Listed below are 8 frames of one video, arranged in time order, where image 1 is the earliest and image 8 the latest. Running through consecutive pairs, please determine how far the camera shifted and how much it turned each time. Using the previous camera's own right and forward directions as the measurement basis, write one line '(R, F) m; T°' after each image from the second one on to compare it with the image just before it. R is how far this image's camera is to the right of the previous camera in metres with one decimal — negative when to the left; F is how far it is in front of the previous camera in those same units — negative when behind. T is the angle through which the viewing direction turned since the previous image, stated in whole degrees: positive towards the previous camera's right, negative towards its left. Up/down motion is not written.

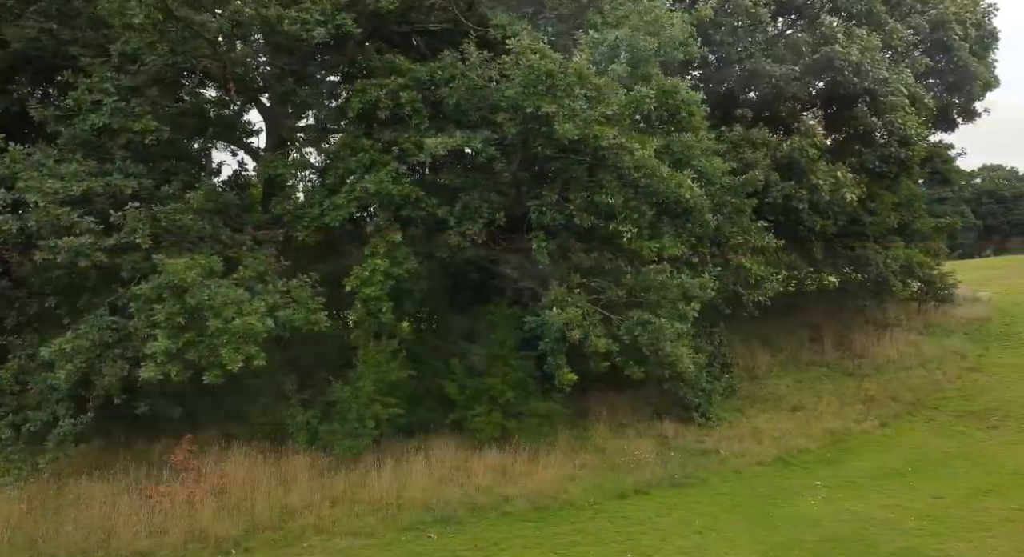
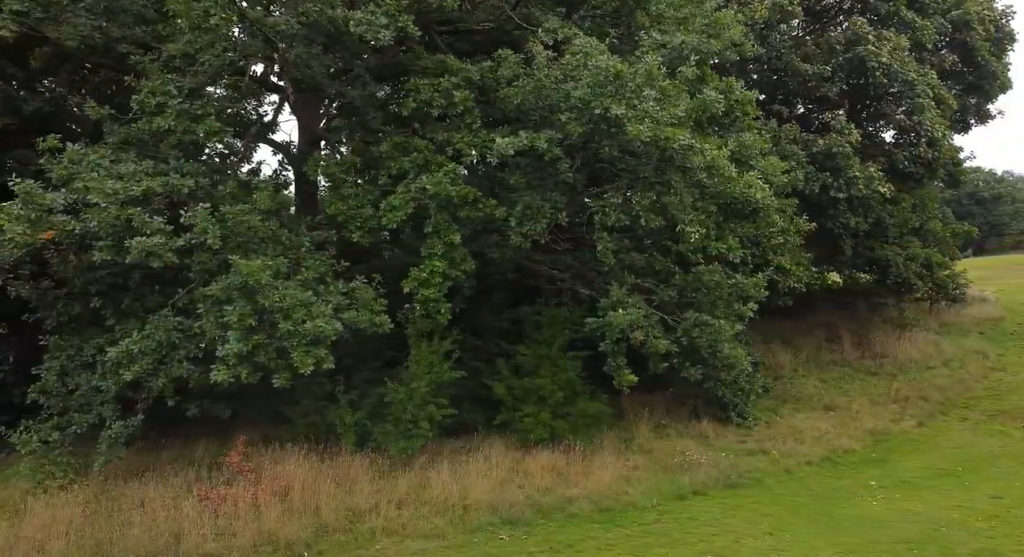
(-0.7, 0.0) m; +1°
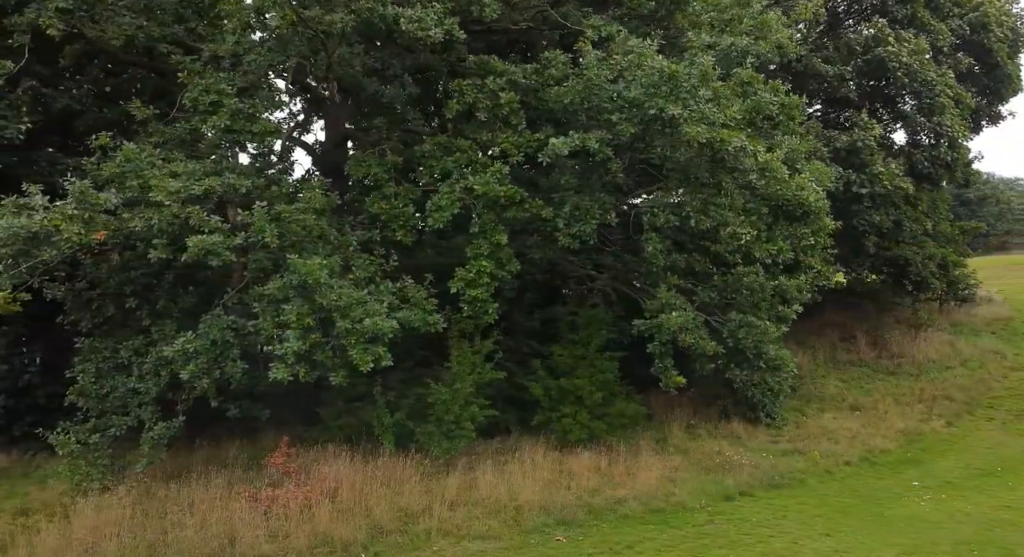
(-0.6, 0.0) m; 0°
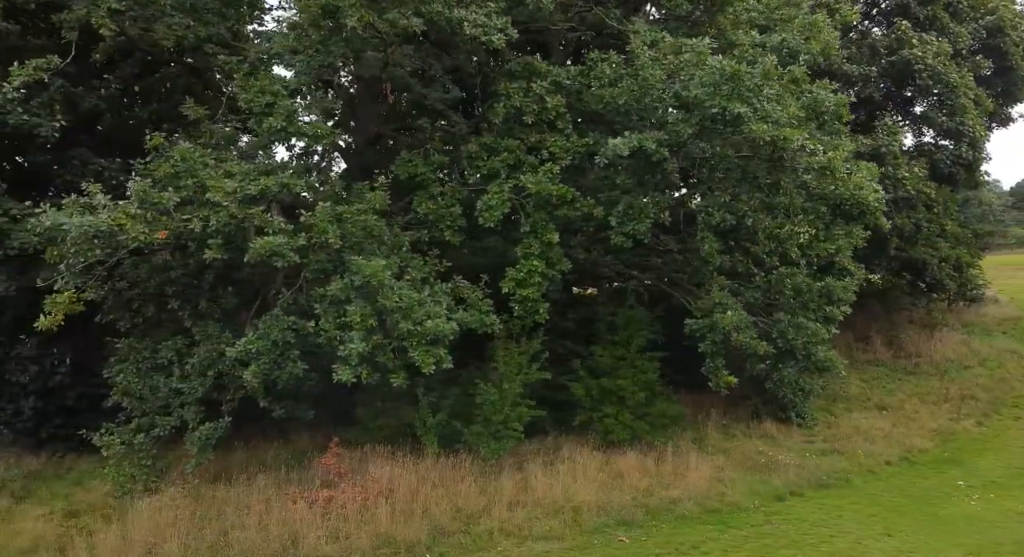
(-0.7, 0.0) m; +1°
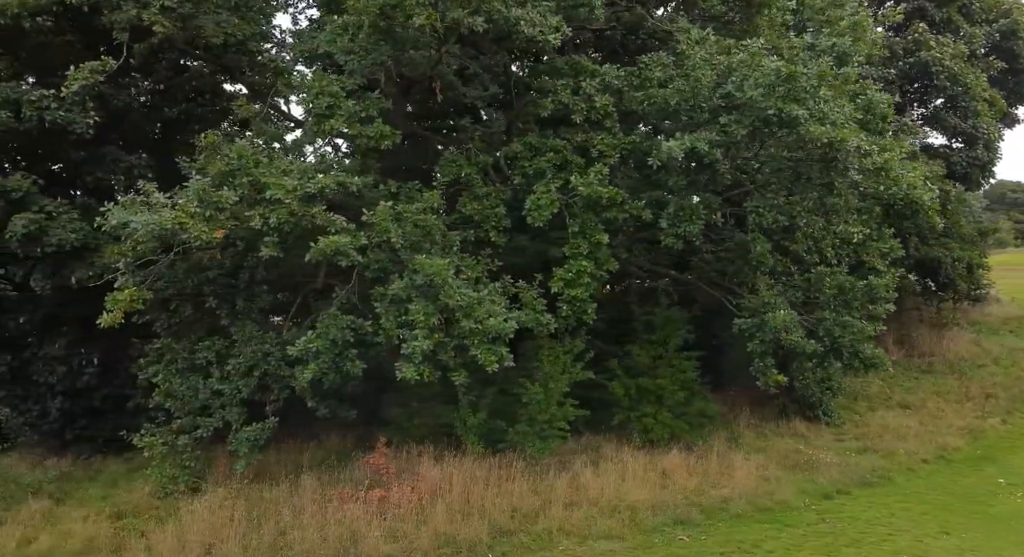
(-0.7, 0.0) m; +1°
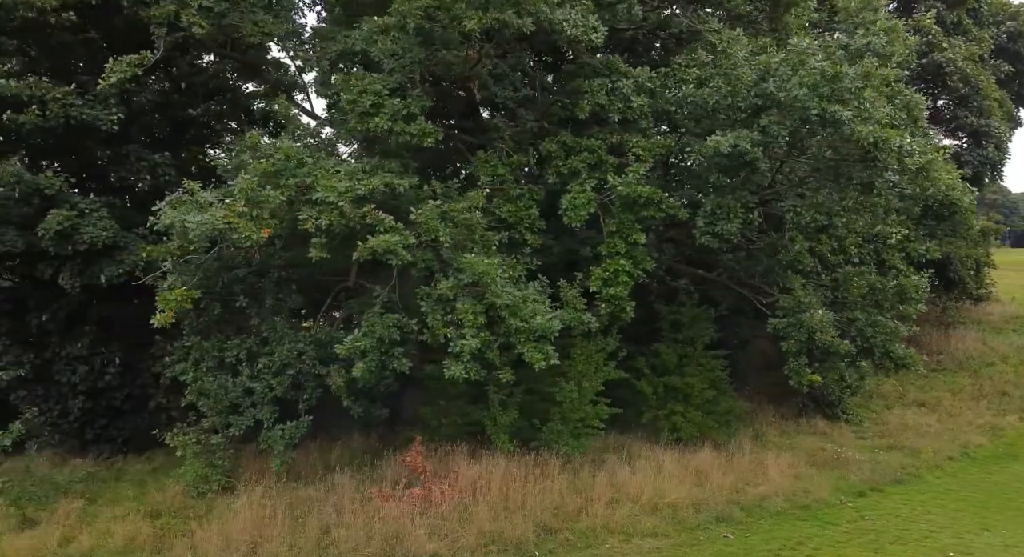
(-0.5, 0.0) m; +1°
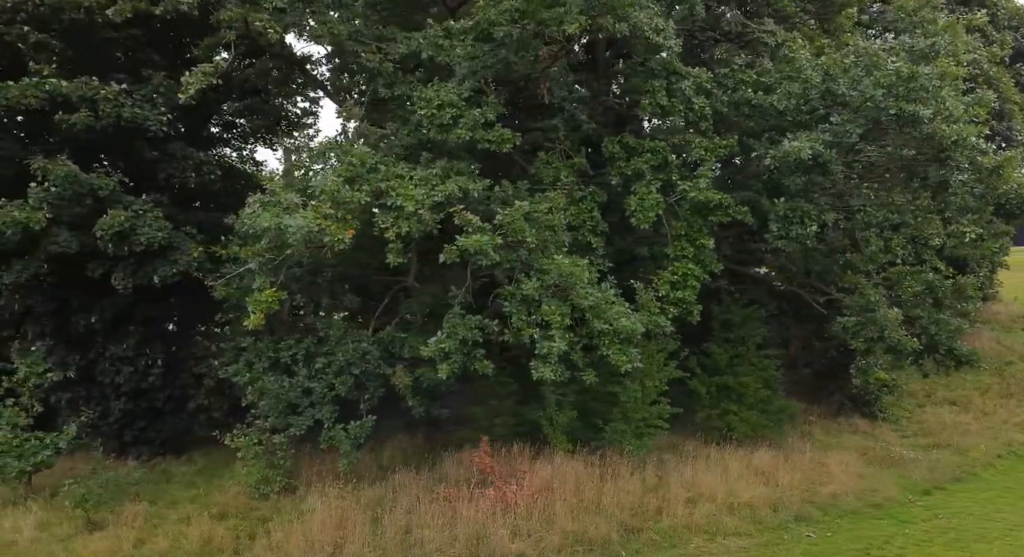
(-0.9, 0.0) m; +1°
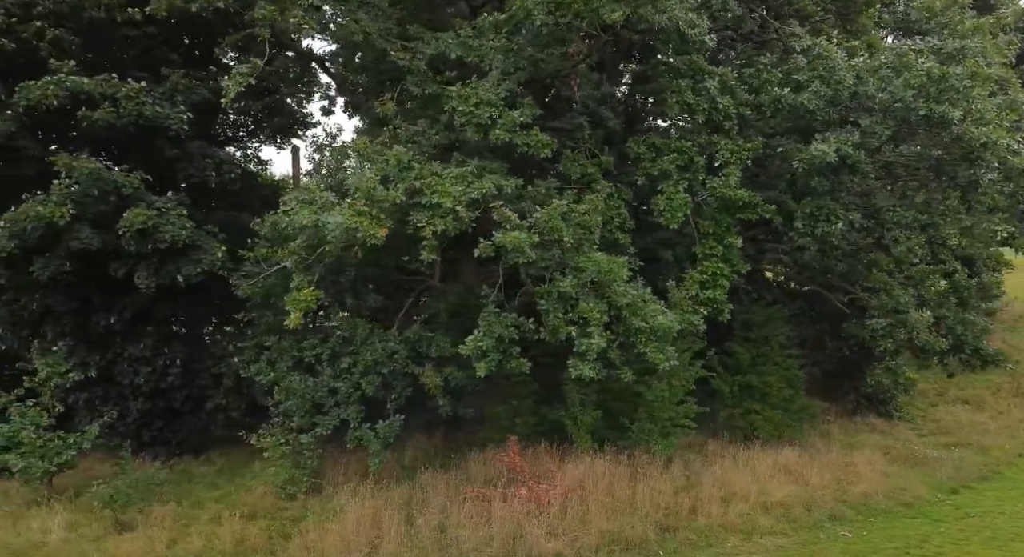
(-0.4, 0.0) m; +1°
